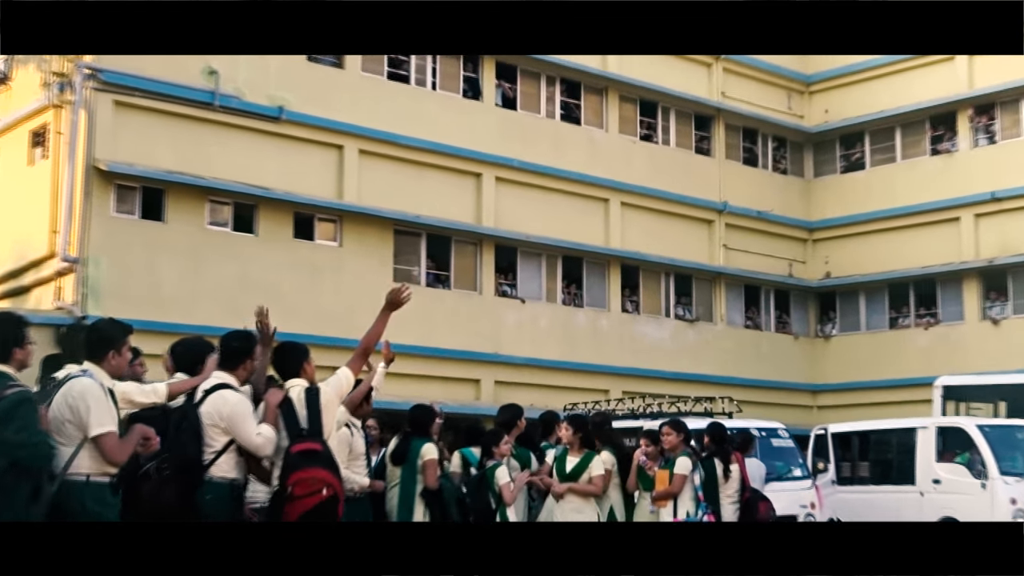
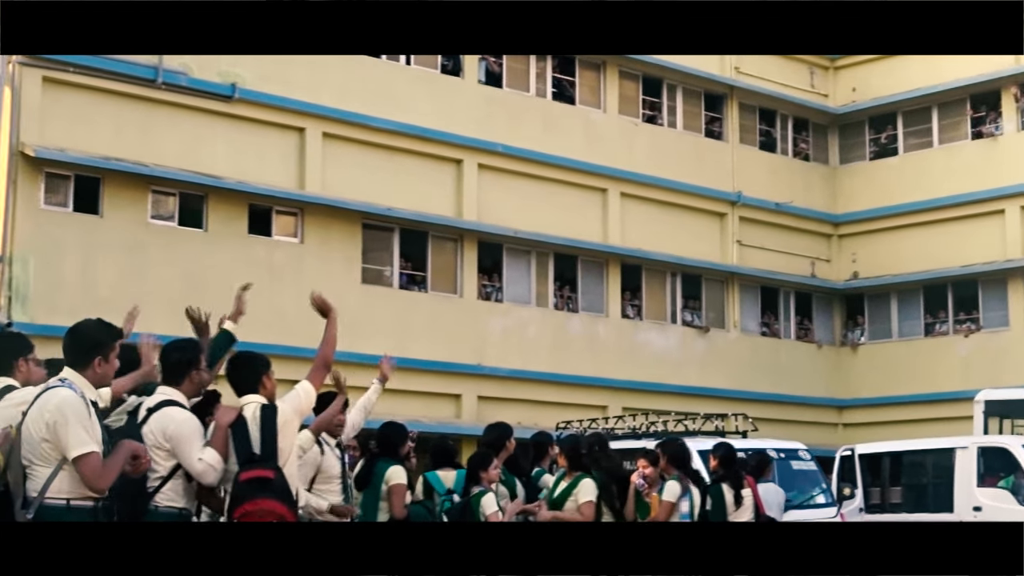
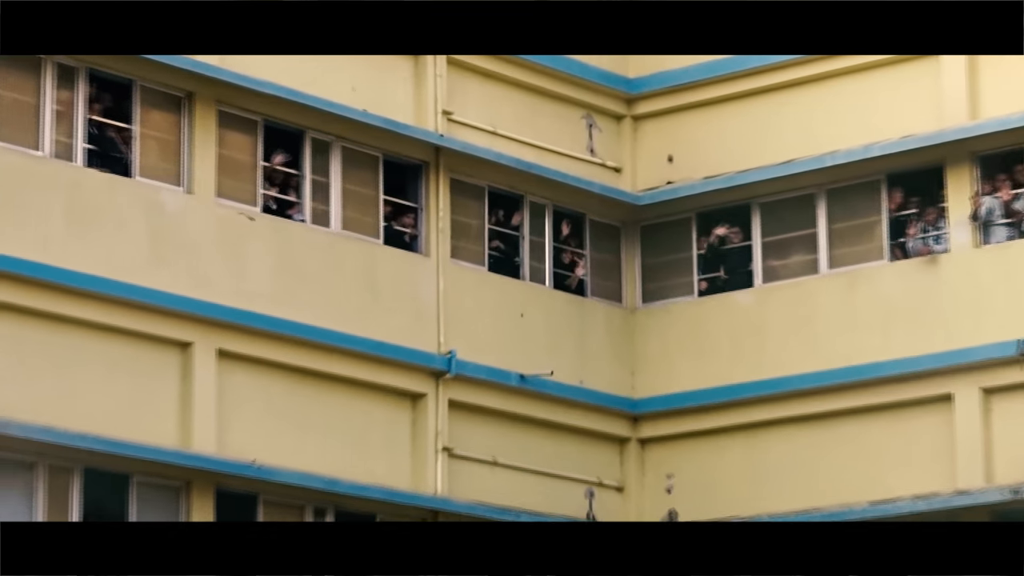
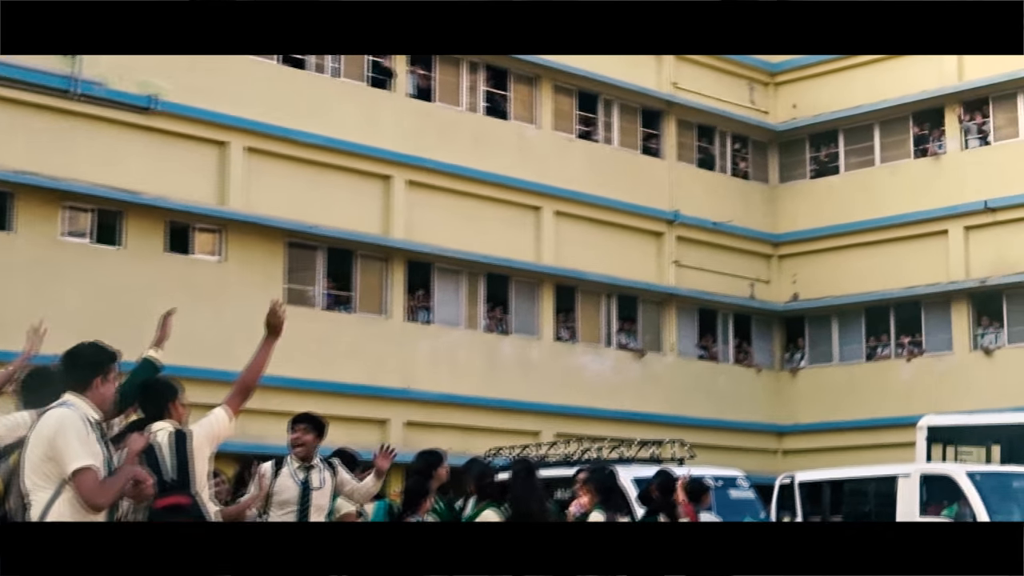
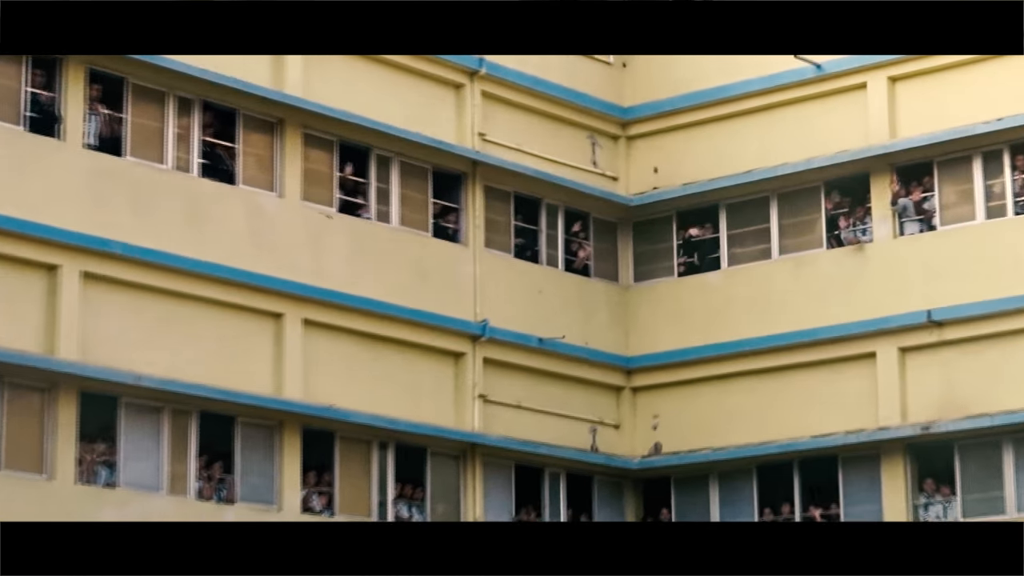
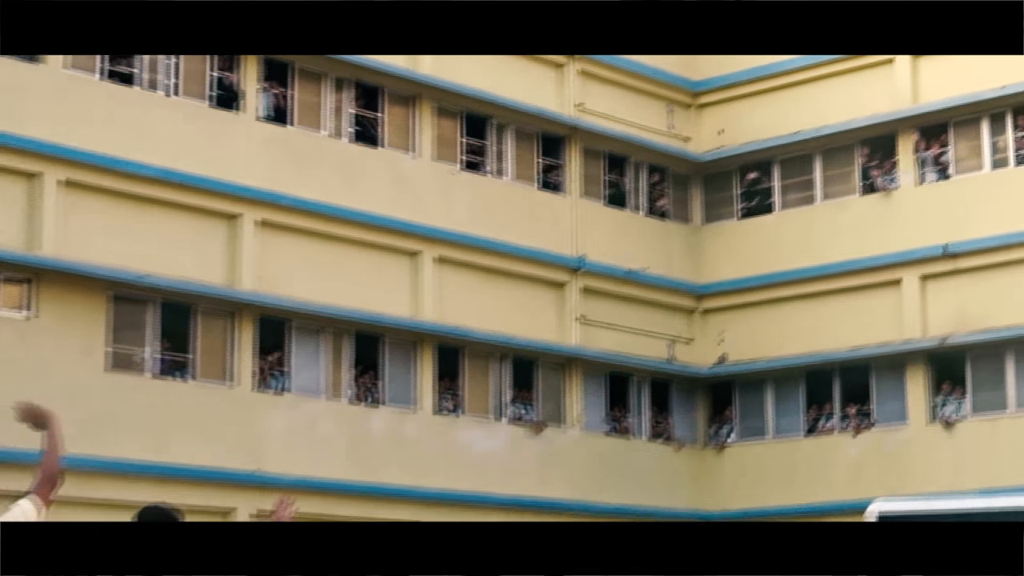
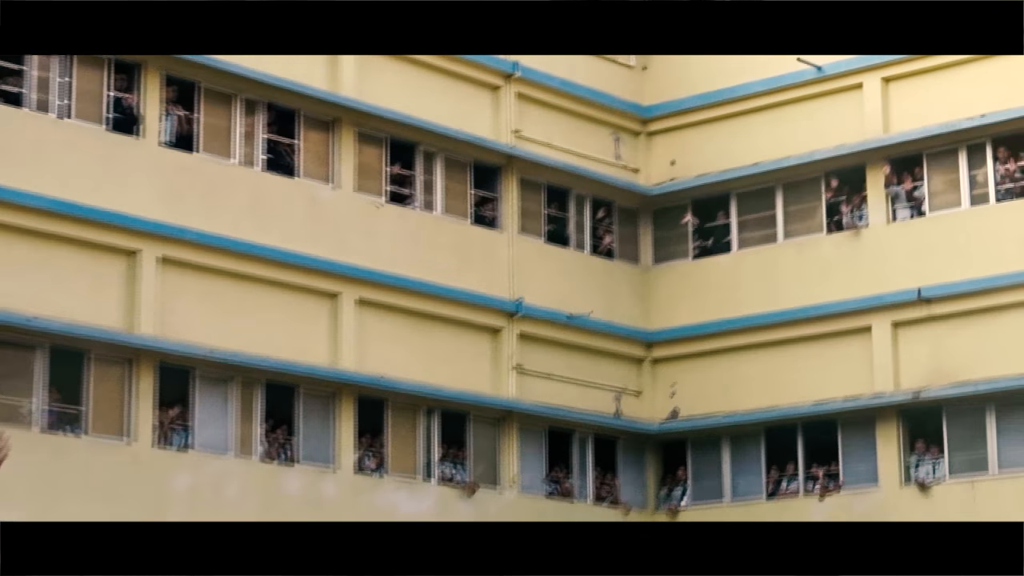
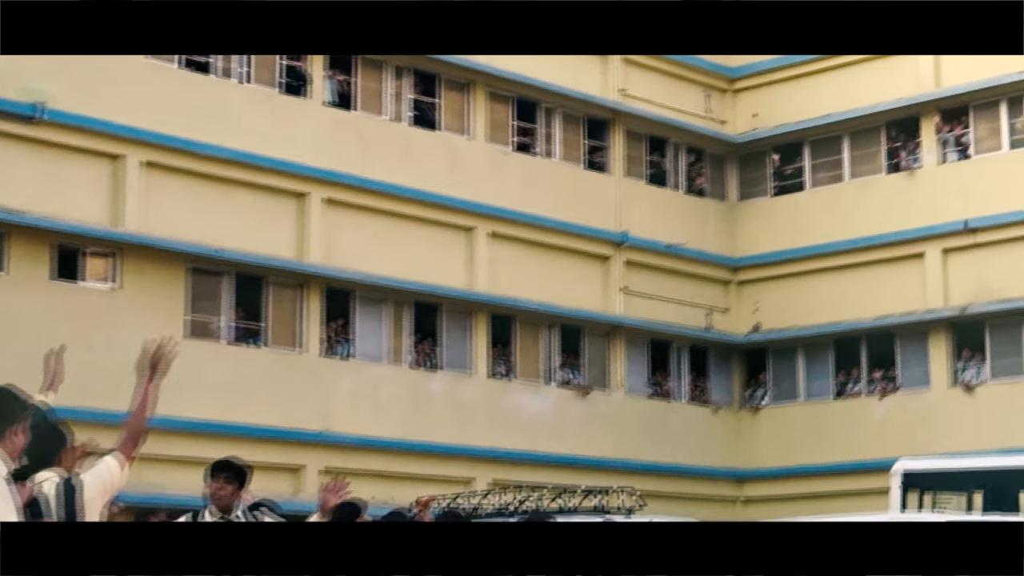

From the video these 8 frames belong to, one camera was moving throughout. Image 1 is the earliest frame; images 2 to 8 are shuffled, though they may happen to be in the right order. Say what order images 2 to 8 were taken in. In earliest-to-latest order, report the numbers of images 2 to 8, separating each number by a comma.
2, 4, 8, 6, 7, 5, 3
